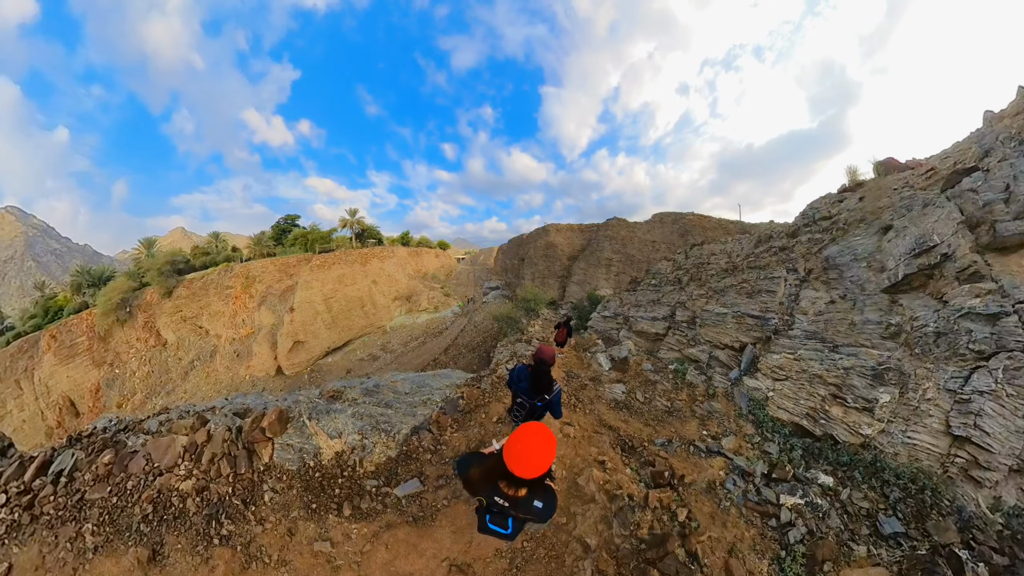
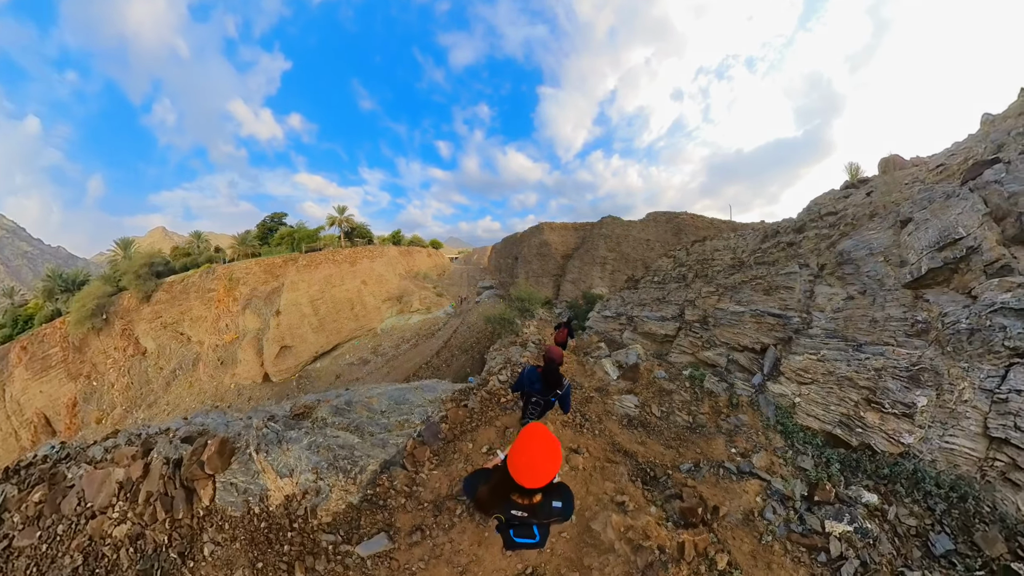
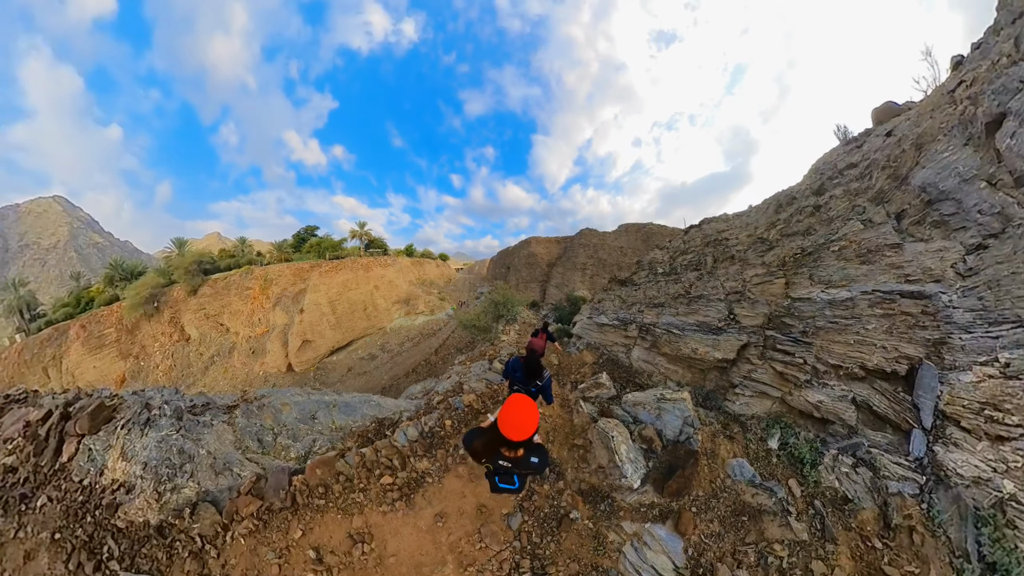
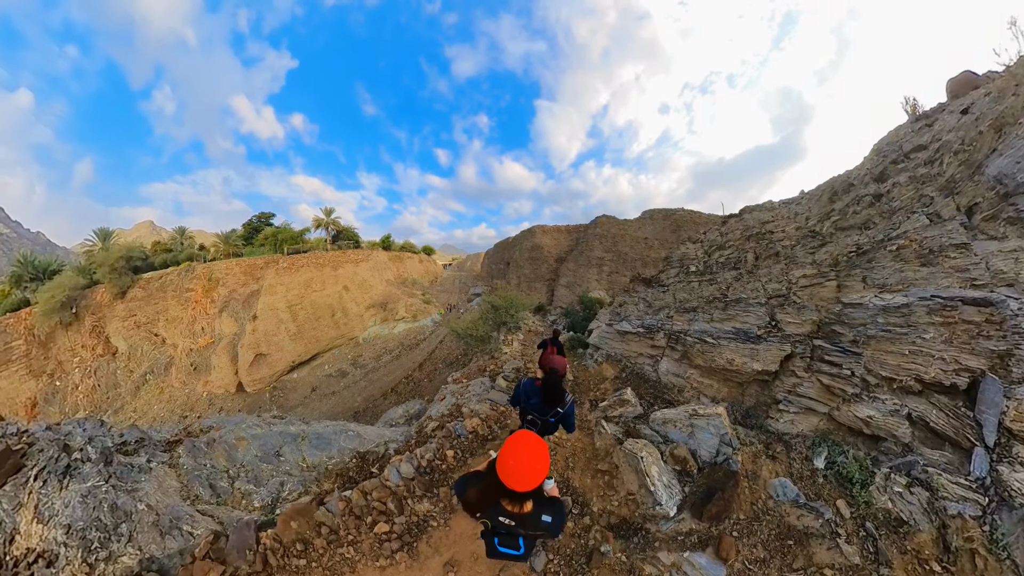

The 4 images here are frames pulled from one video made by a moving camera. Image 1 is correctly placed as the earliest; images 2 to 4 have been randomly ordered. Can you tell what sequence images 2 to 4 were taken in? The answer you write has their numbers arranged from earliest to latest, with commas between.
2, 4, 3
